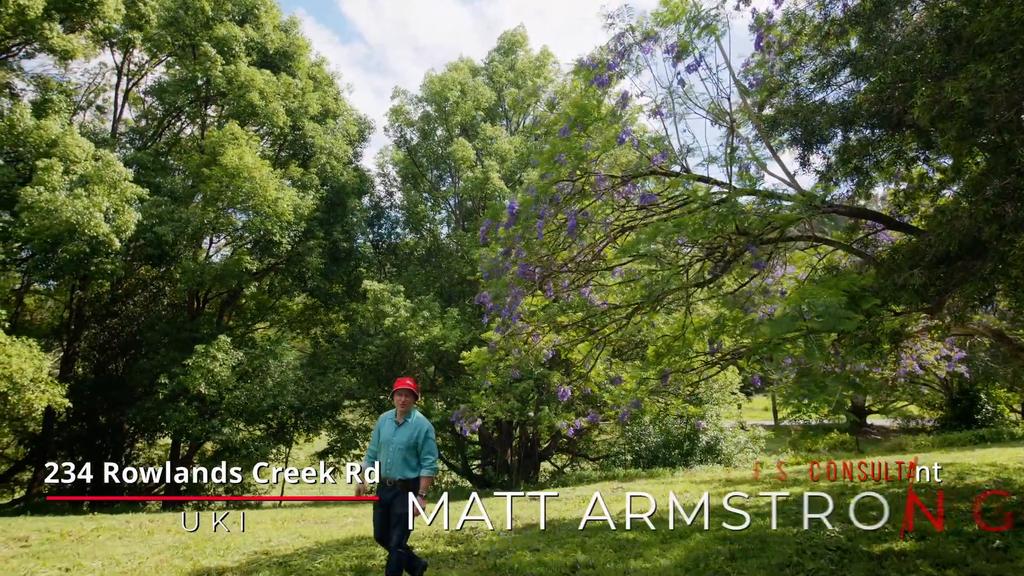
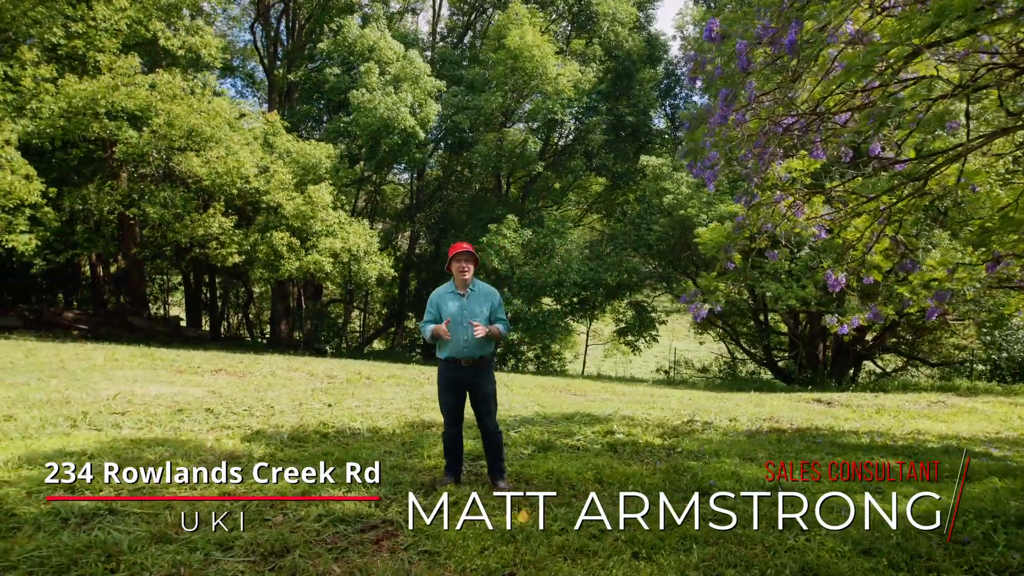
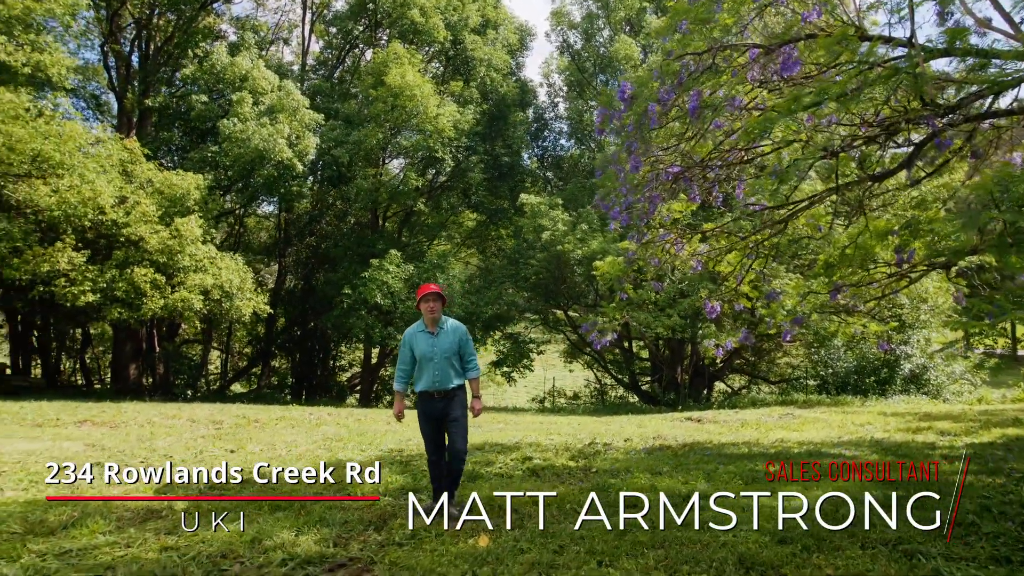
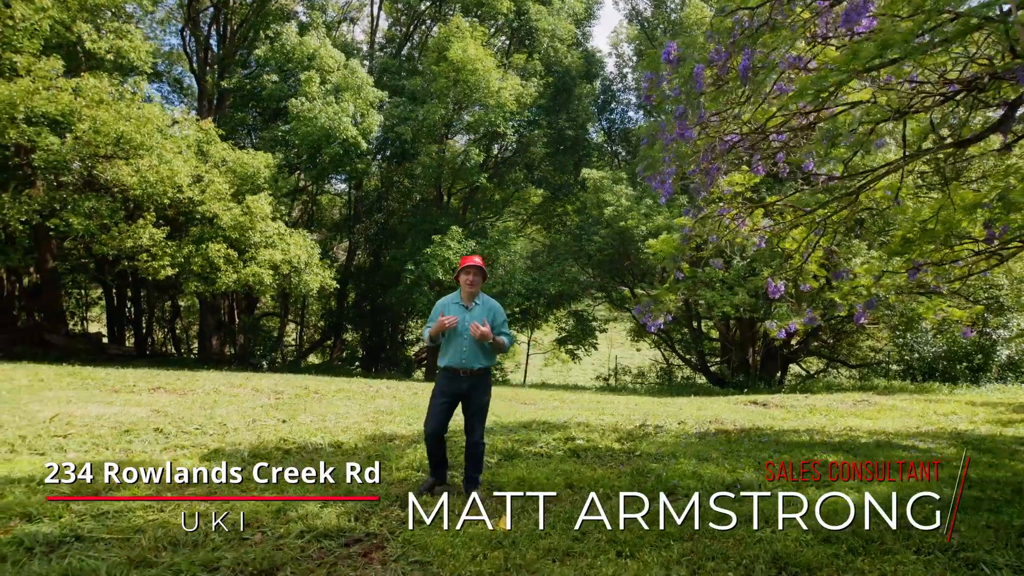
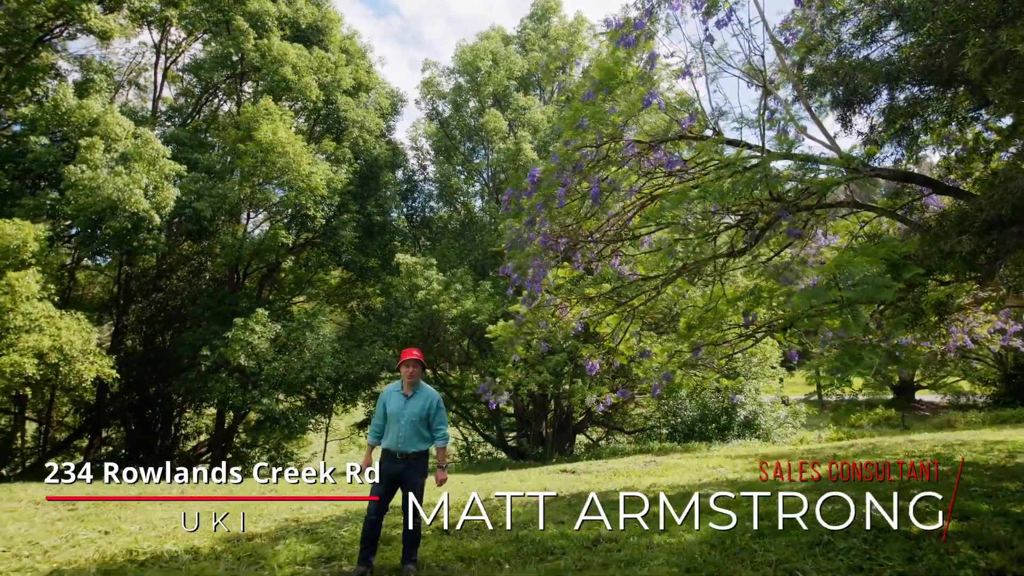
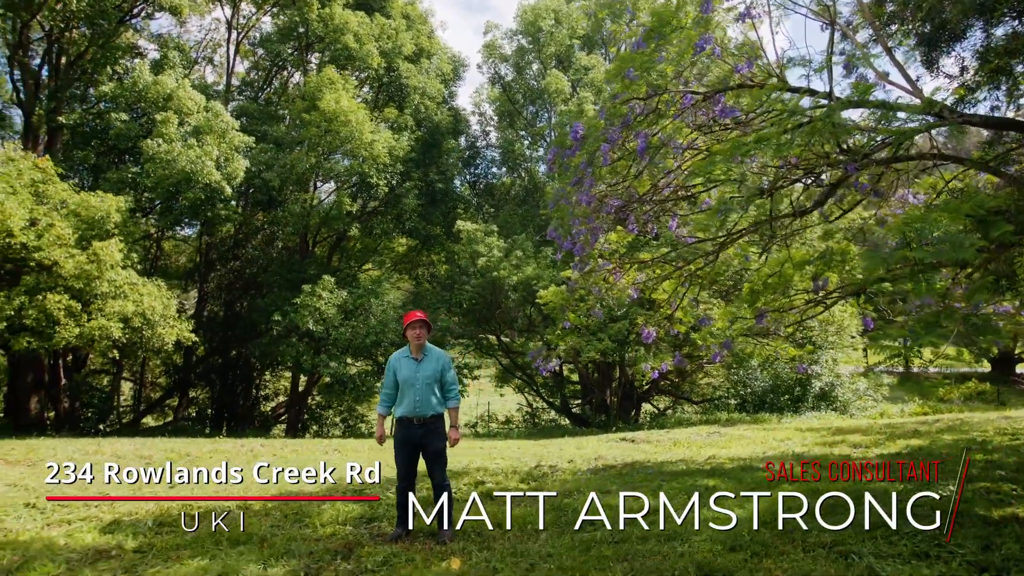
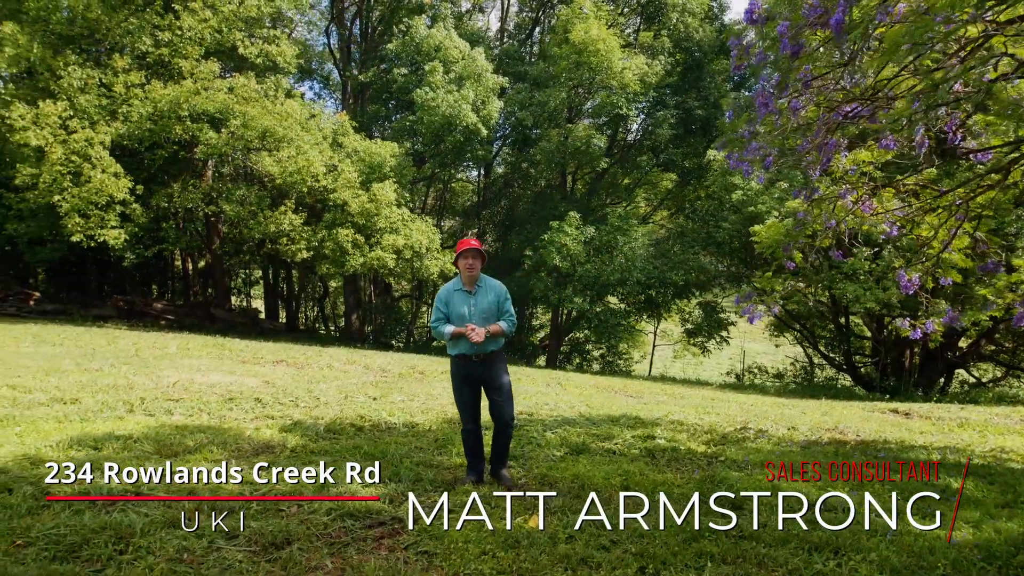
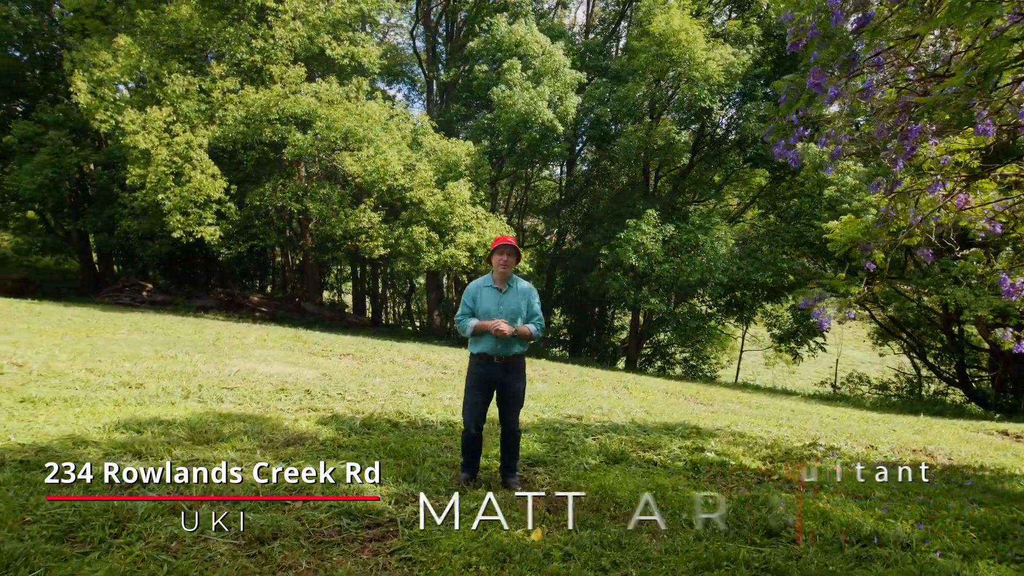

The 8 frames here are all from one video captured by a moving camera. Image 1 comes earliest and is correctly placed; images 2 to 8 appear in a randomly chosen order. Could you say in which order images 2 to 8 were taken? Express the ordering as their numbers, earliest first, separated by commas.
5, 6, 3, 4, 2, 7, 8
